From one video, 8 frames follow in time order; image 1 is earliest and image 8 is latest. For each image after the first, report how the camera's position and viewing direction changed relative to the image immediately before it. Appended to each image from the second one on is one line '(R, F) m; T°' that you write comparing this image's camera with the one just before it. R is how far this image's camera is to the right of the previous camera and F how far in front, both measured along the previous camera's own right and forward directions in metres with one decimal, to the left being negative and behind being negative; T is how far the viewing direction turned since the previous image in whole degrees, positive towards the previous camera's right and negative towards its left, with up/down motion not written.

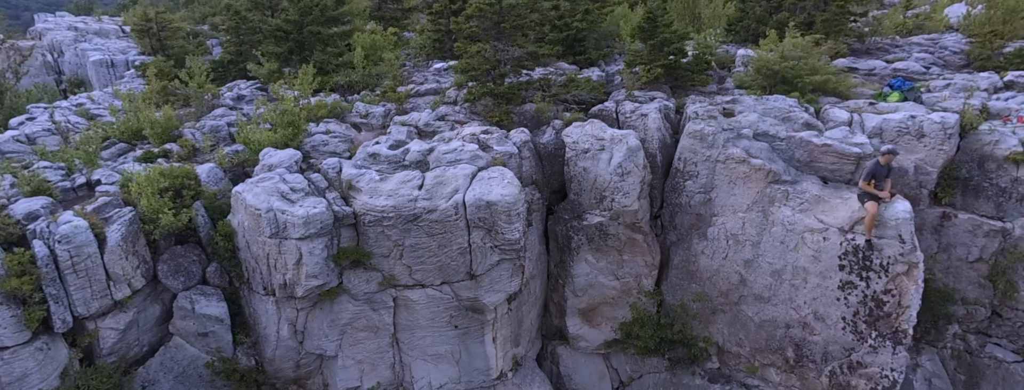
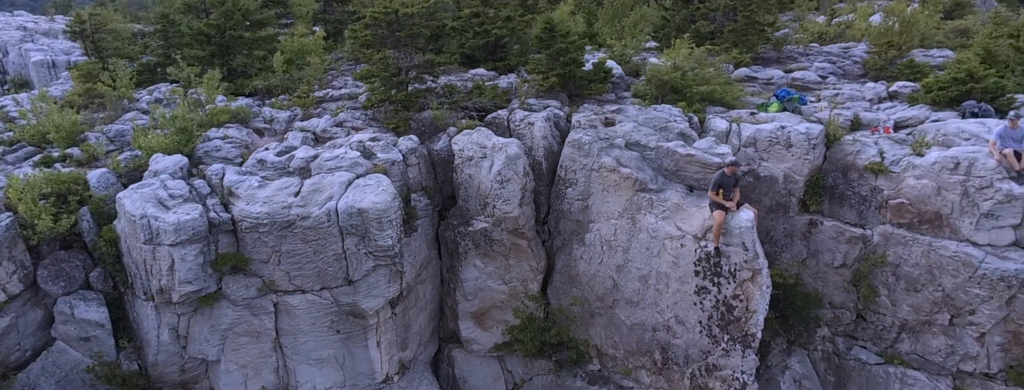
(+2.2, -0.3) m; +1°
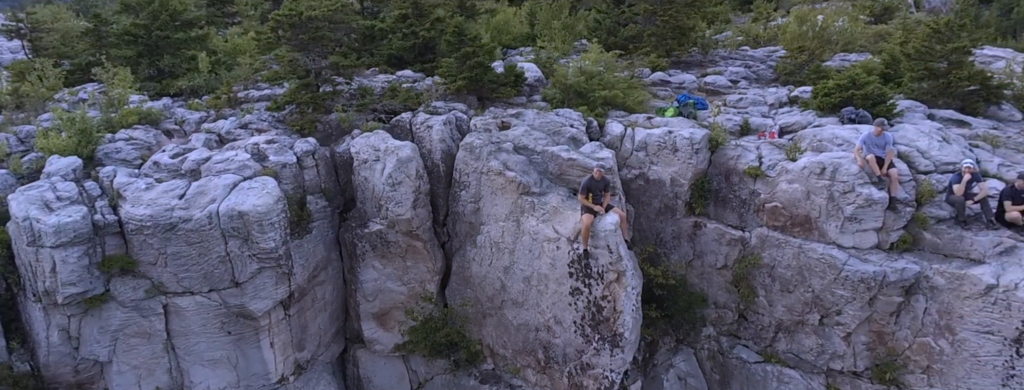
(+2.1, -0.3) m; +1°
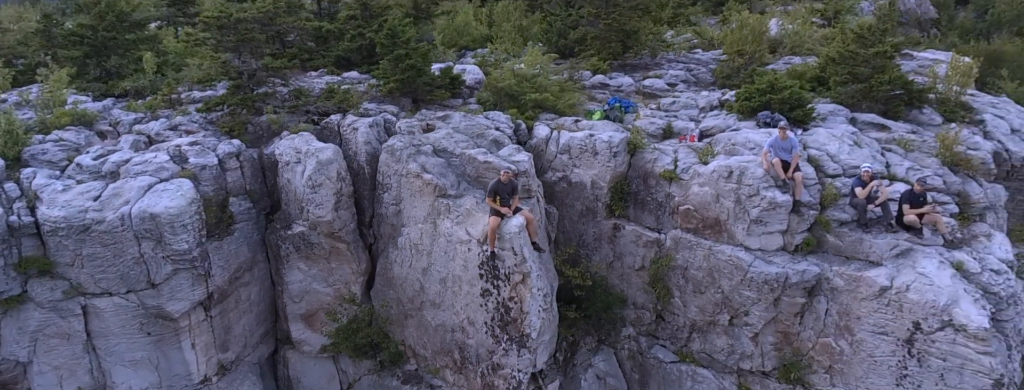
(+1.6, -0.1) m; +1°
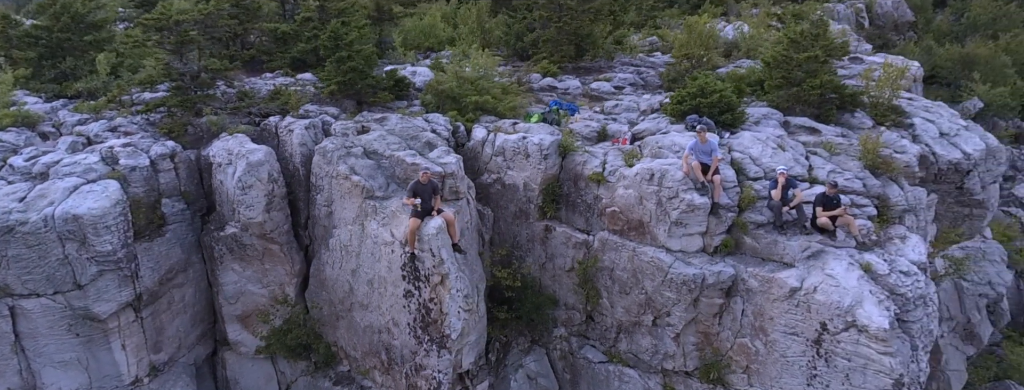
(+1.4, -0.1) m; +1°
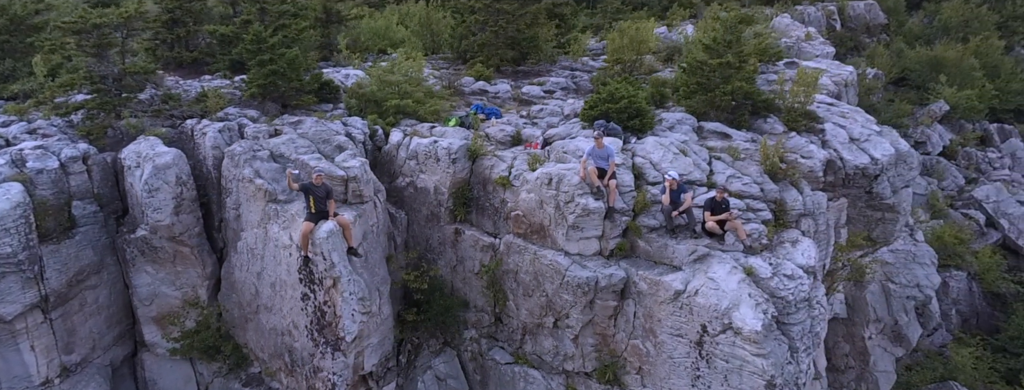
(+1.9, -0.2) m; 0°
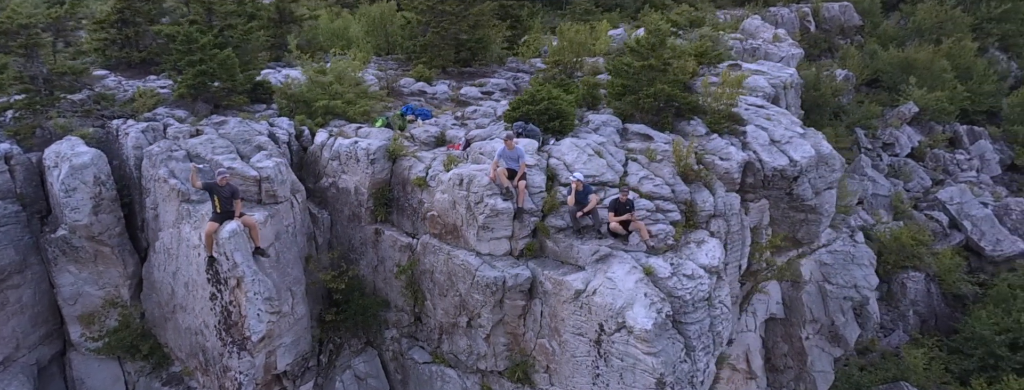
(+1.7, -0.1) m; 0°
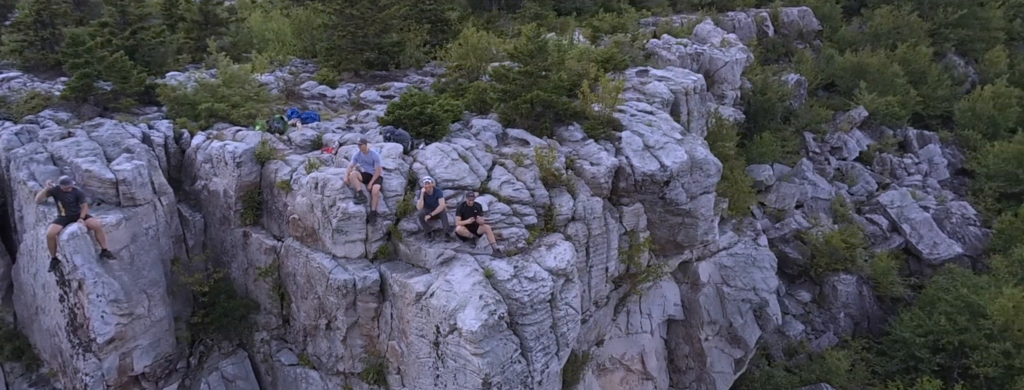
(+2.8, -0.2) m; +1°
